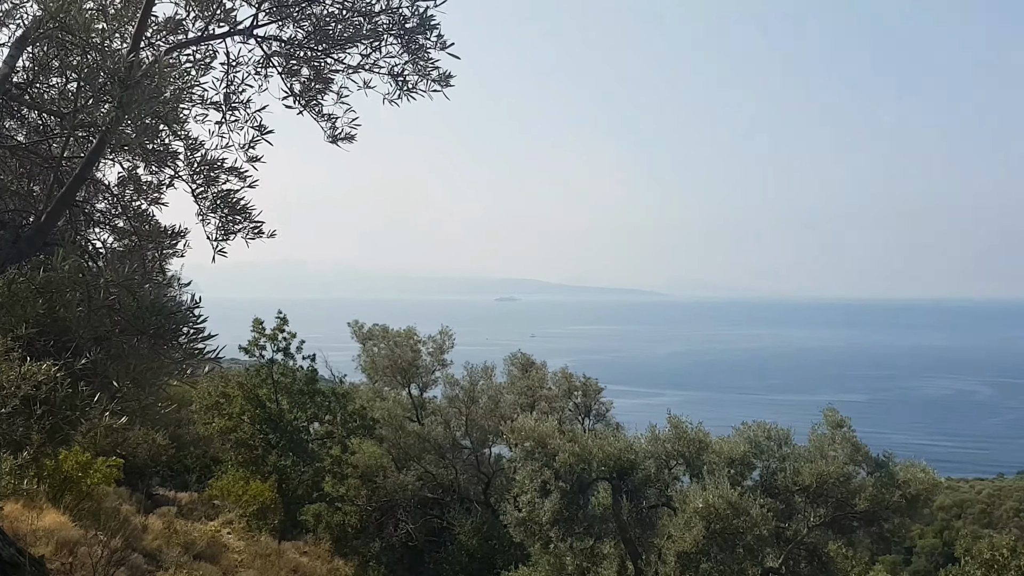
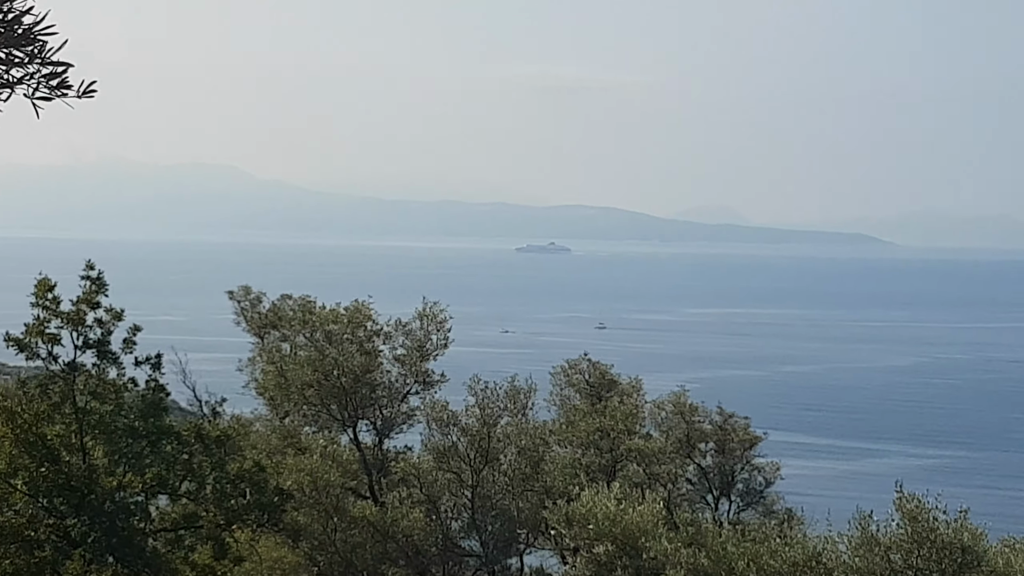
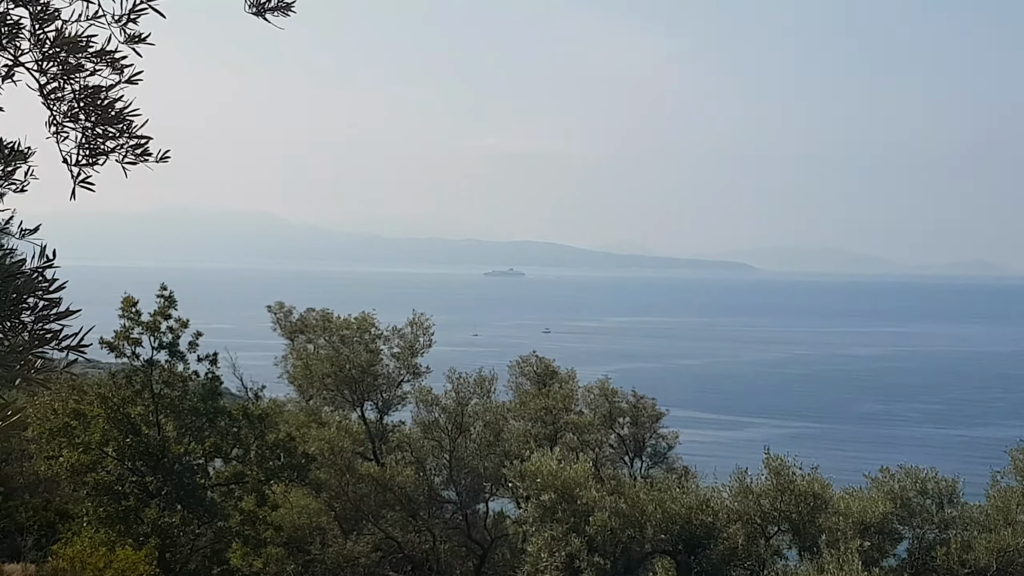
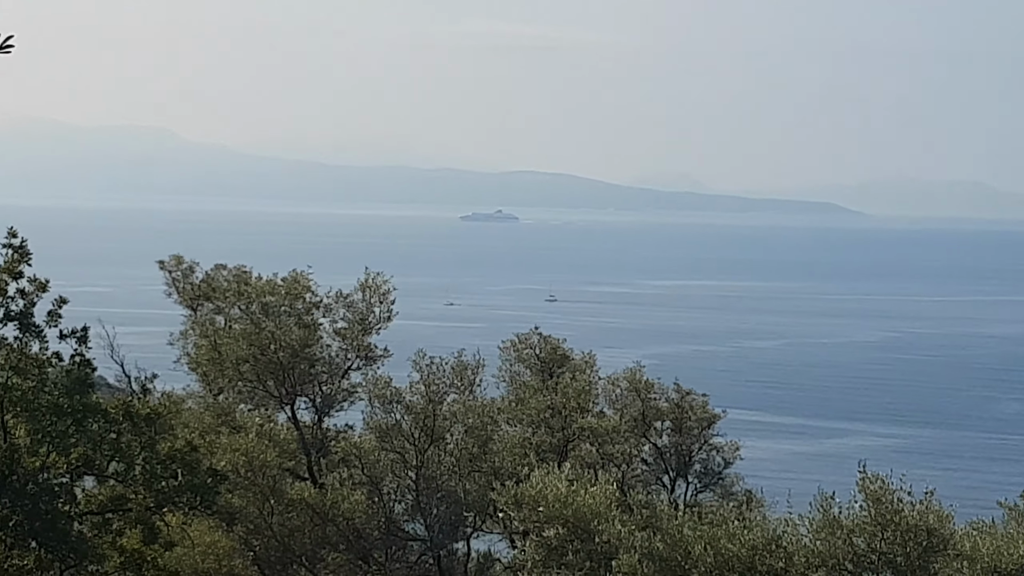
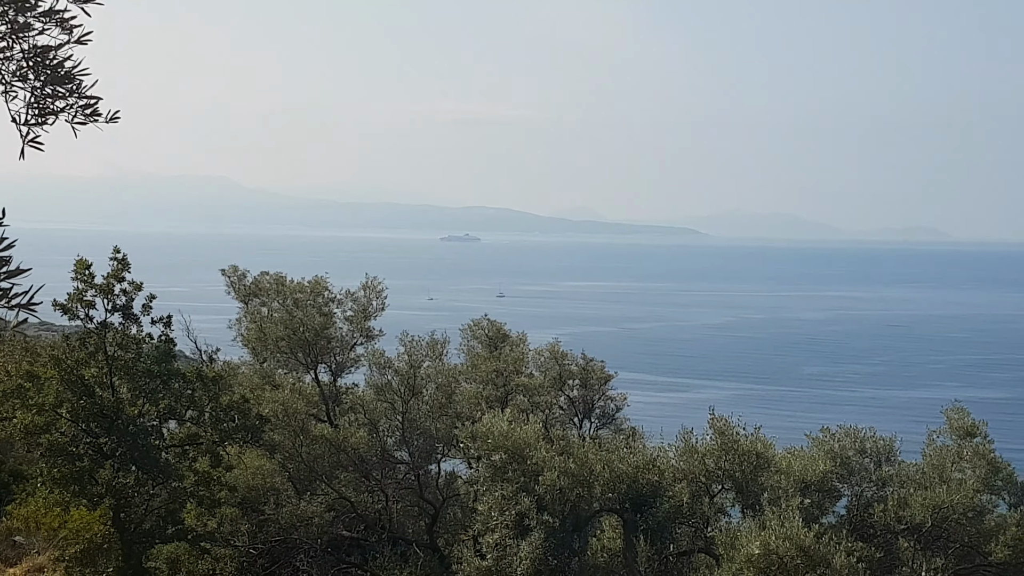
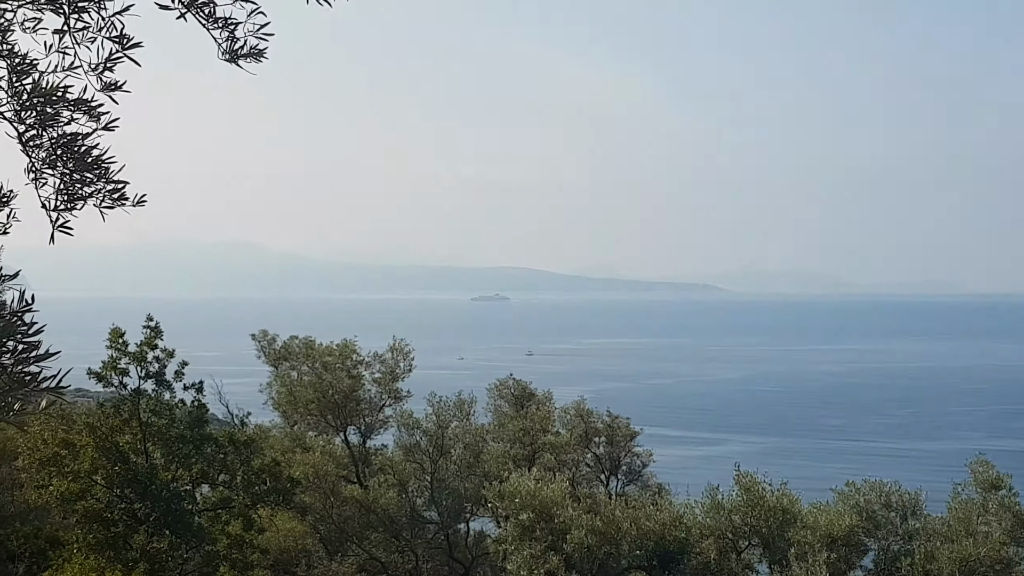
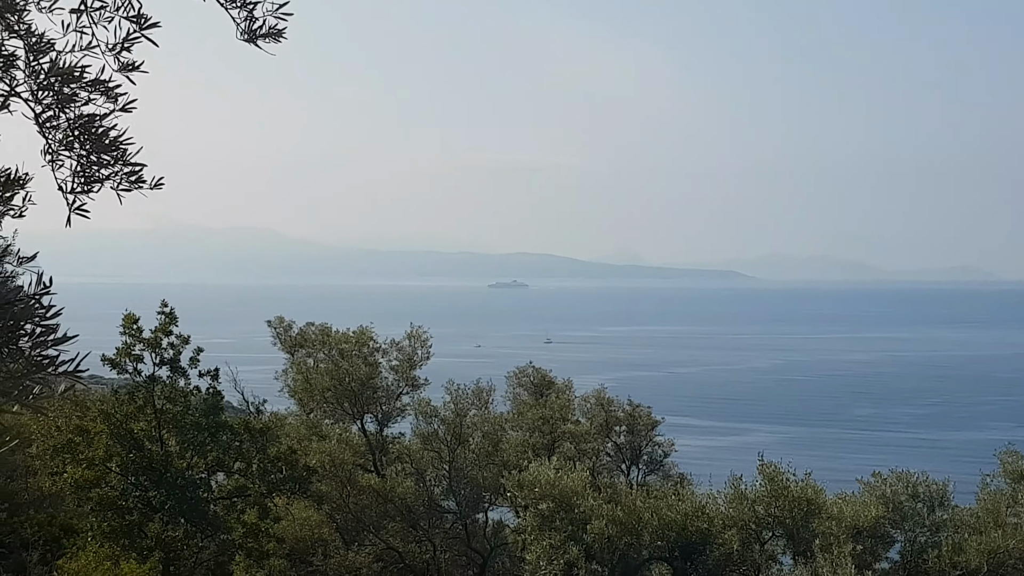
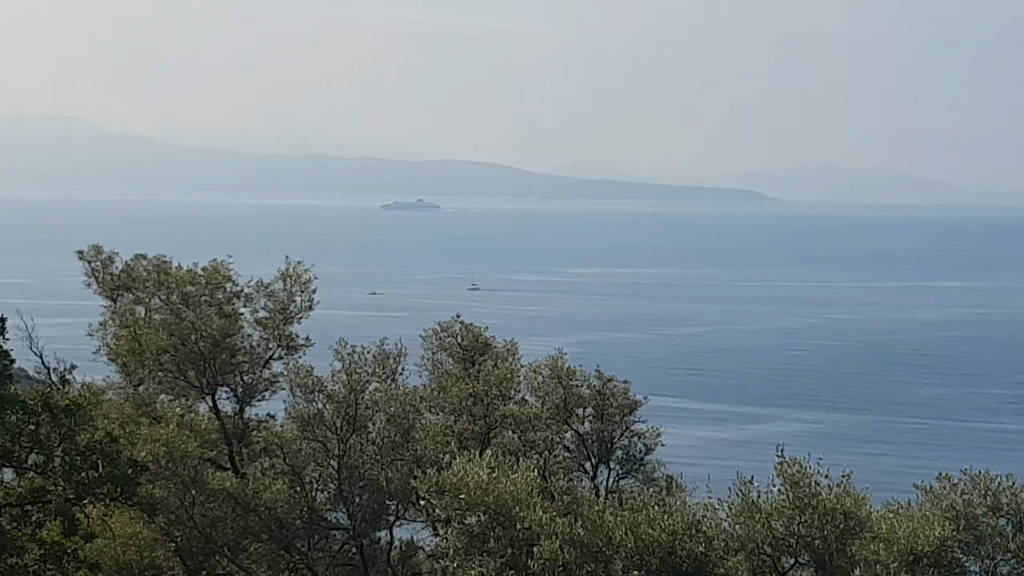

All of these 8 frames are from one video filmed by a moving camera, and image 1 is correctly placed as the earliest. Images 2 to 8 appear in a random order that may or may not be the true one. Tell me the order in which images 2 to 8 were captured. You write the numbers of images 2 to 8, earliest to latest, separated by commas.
6, 7, 5, 3, 2, 4, 8
